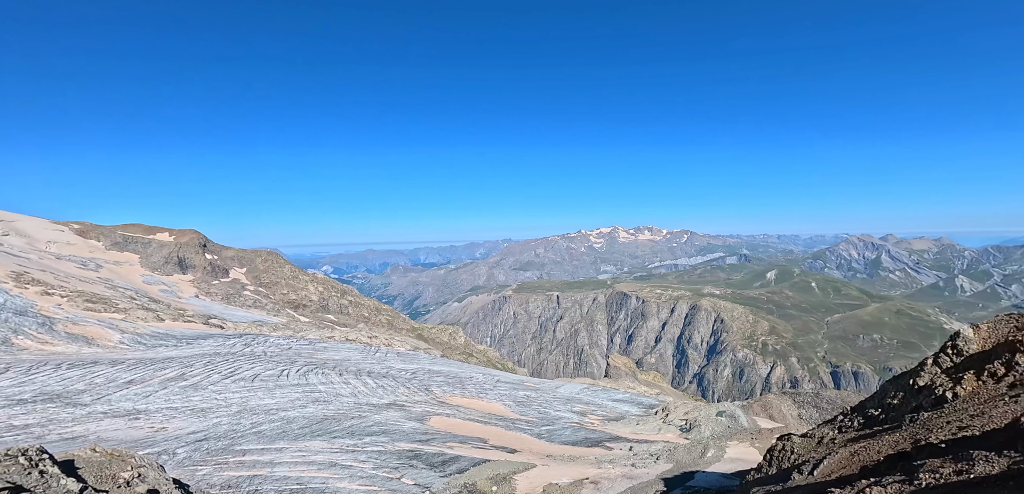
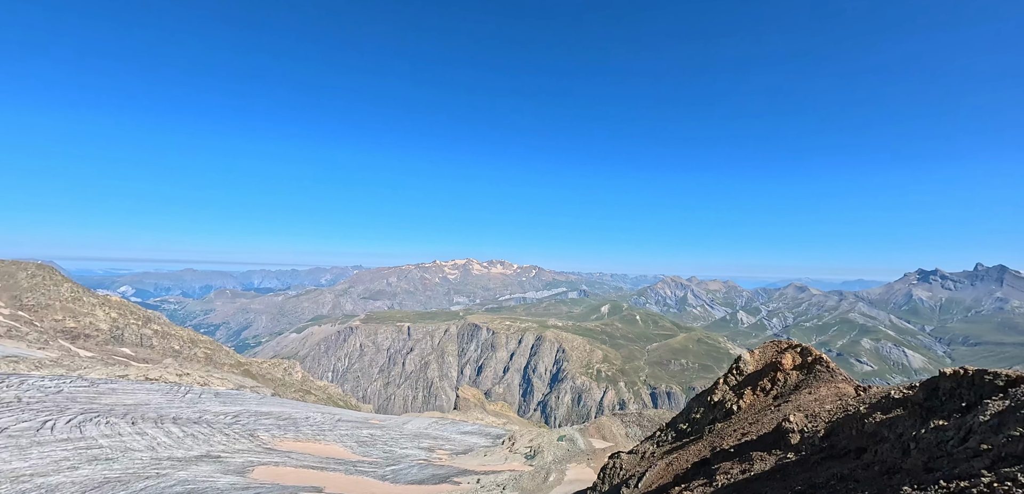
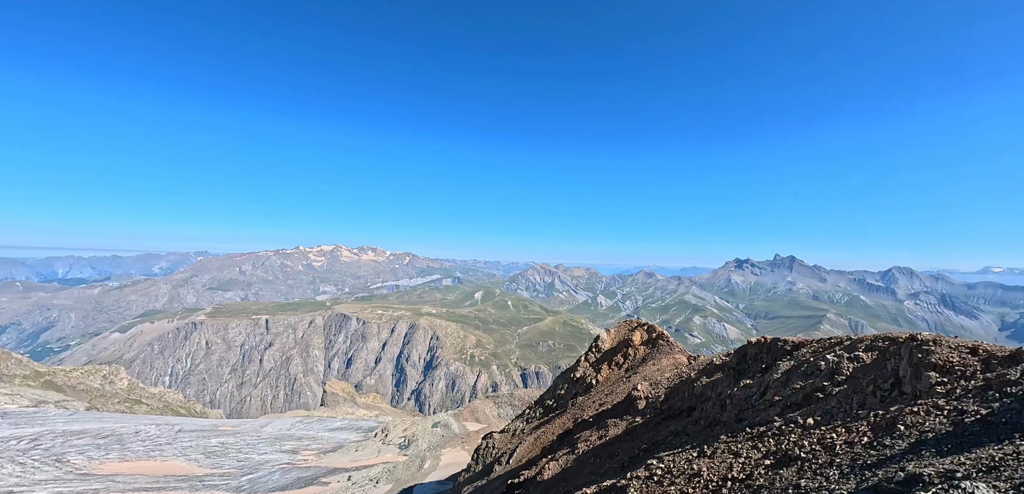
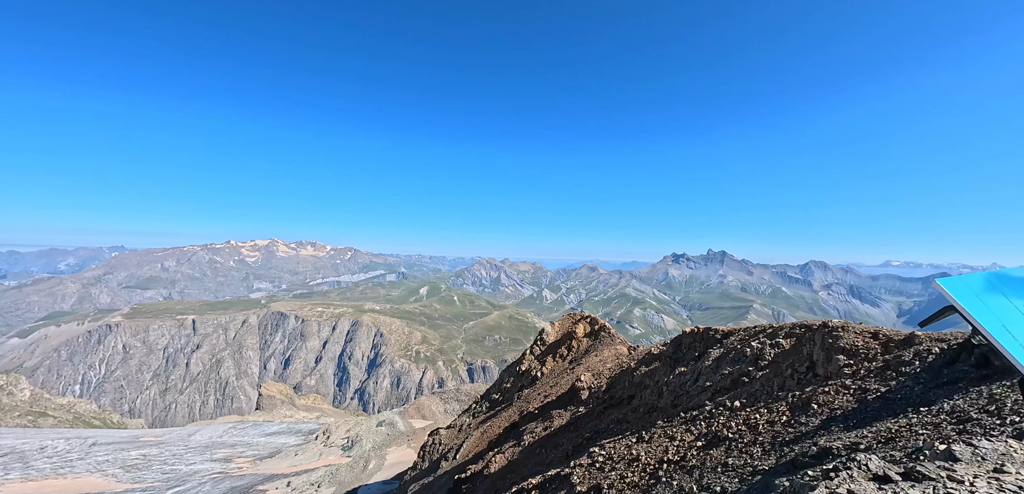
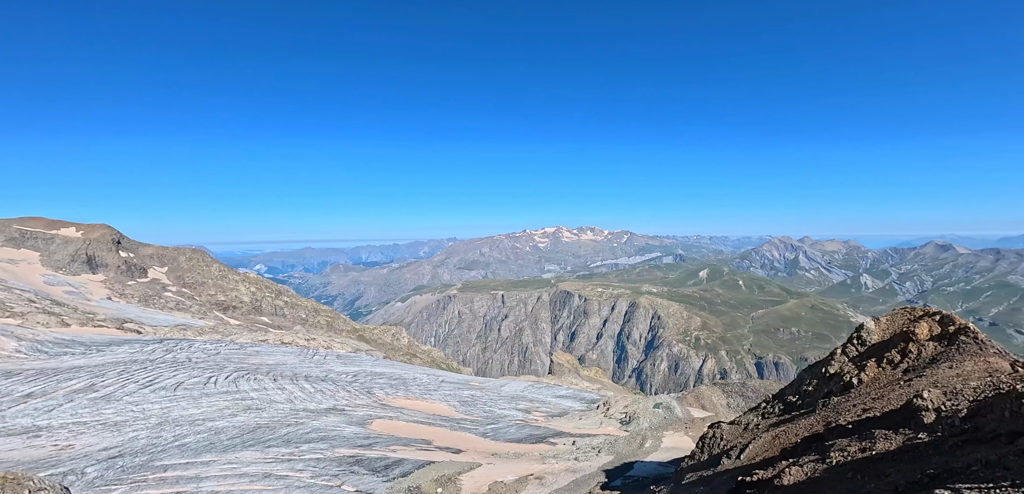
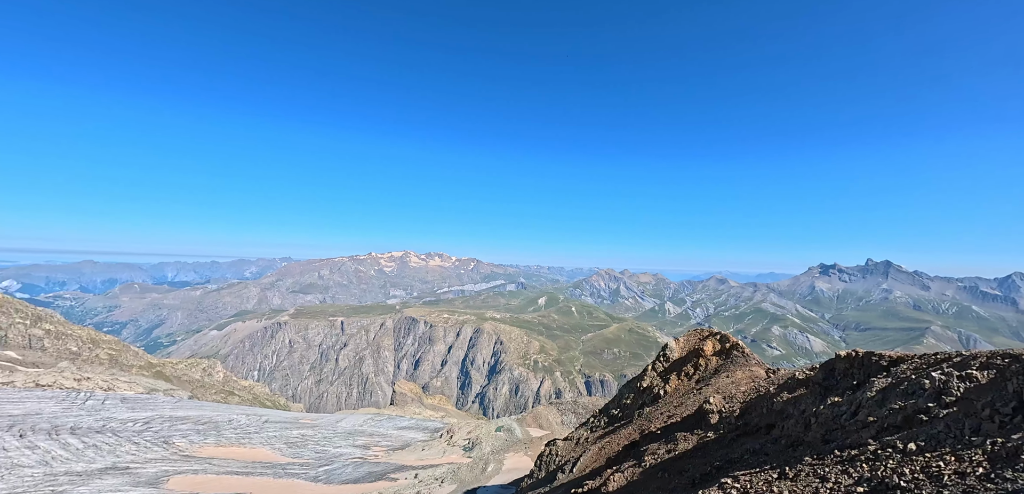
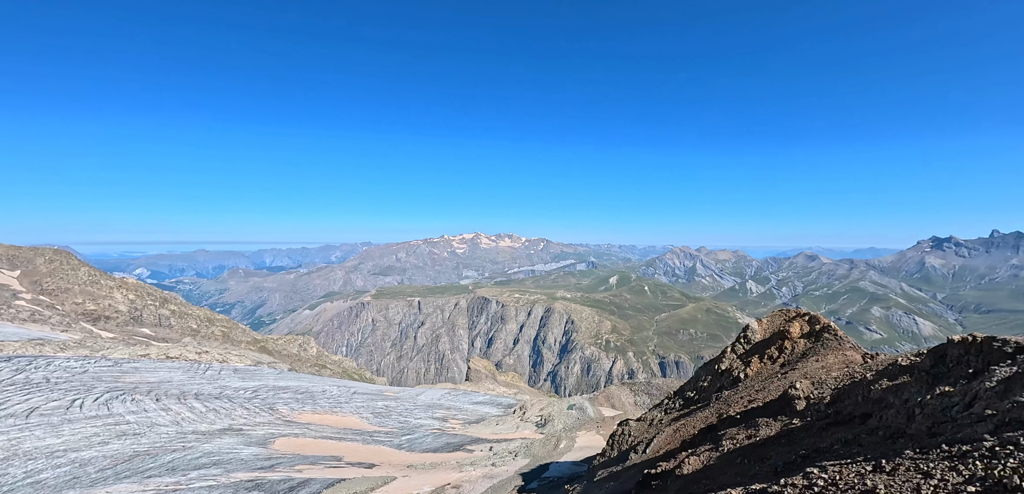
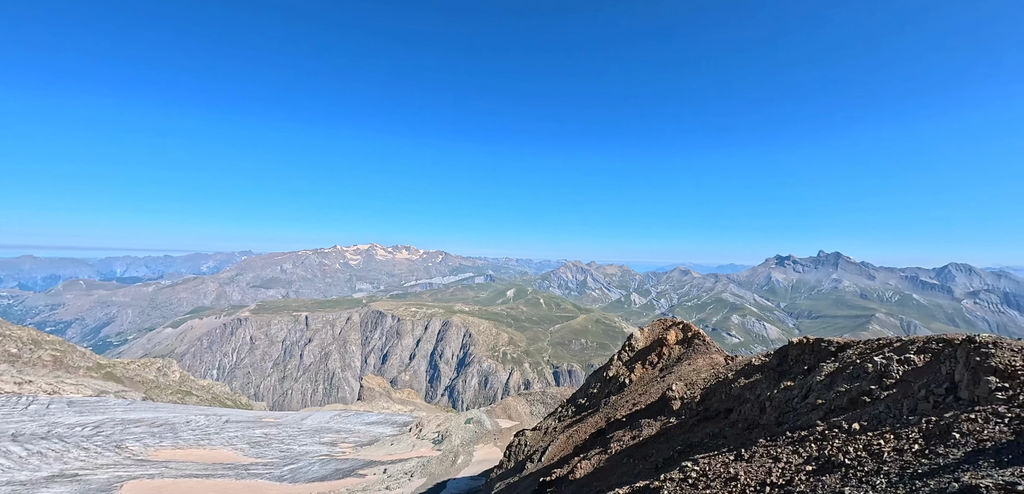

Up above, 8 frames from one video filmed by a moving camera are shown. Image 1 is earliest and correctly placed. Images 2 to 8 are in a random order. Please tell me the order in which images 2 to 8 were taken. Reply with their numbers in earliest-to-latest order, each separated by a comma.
5, 7, 8, 4, 3, 6, 2
